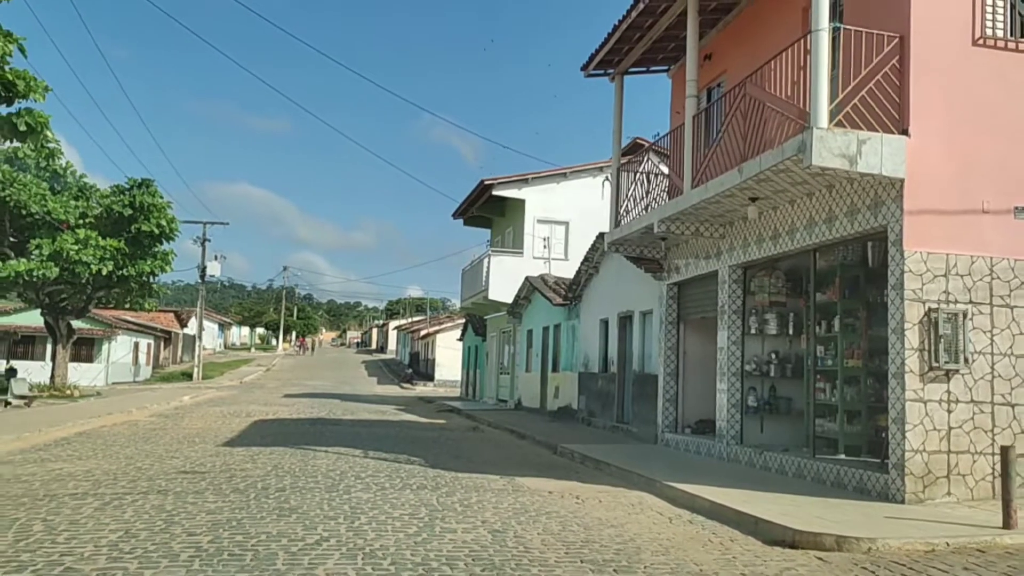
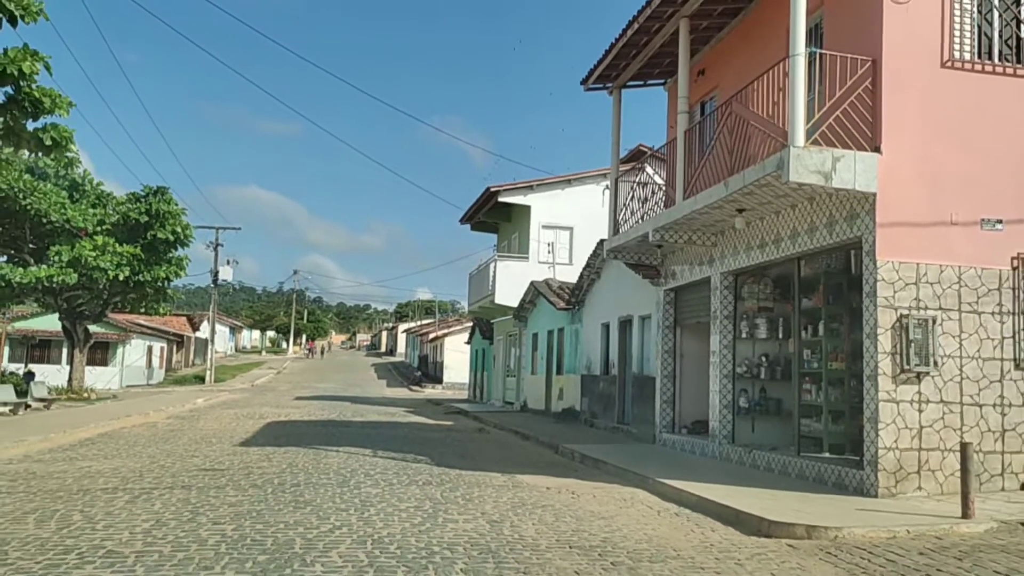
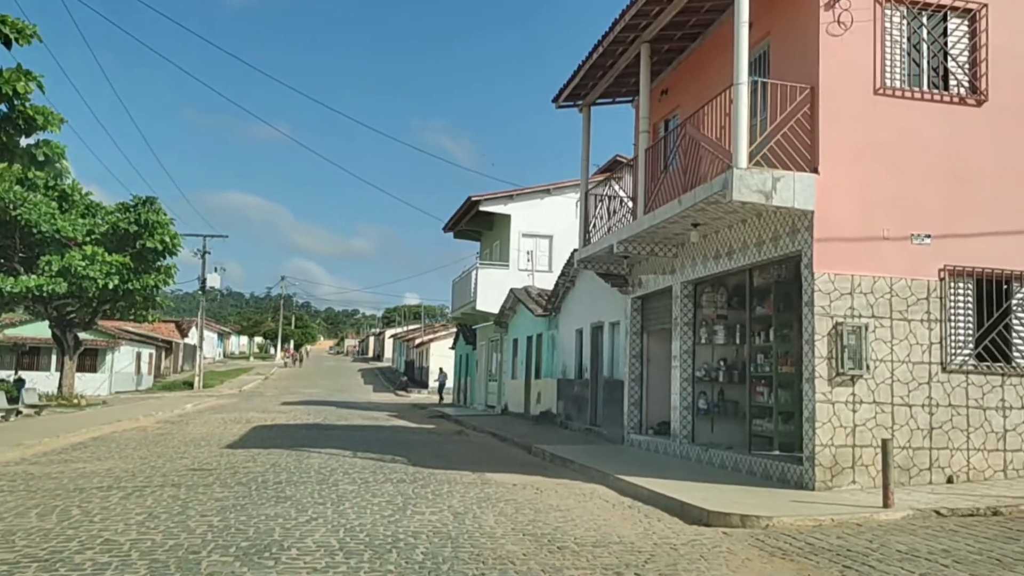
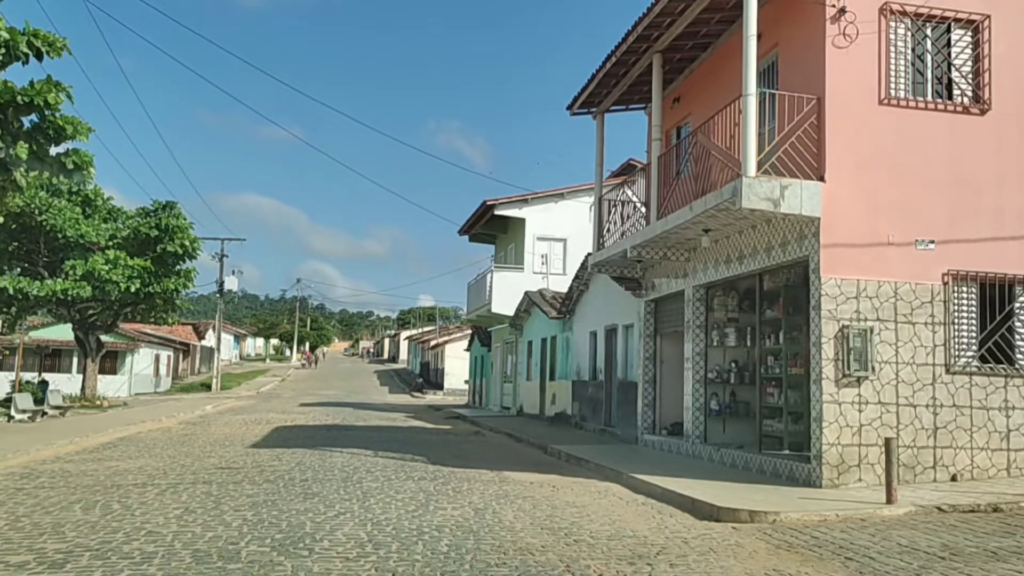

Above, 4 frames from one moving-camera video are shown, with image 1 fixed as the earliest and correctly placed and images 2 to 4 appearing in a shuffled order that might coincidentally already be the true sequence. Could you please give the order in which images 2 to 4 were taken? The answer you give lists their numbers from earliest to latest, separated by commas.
2, 4, 3
